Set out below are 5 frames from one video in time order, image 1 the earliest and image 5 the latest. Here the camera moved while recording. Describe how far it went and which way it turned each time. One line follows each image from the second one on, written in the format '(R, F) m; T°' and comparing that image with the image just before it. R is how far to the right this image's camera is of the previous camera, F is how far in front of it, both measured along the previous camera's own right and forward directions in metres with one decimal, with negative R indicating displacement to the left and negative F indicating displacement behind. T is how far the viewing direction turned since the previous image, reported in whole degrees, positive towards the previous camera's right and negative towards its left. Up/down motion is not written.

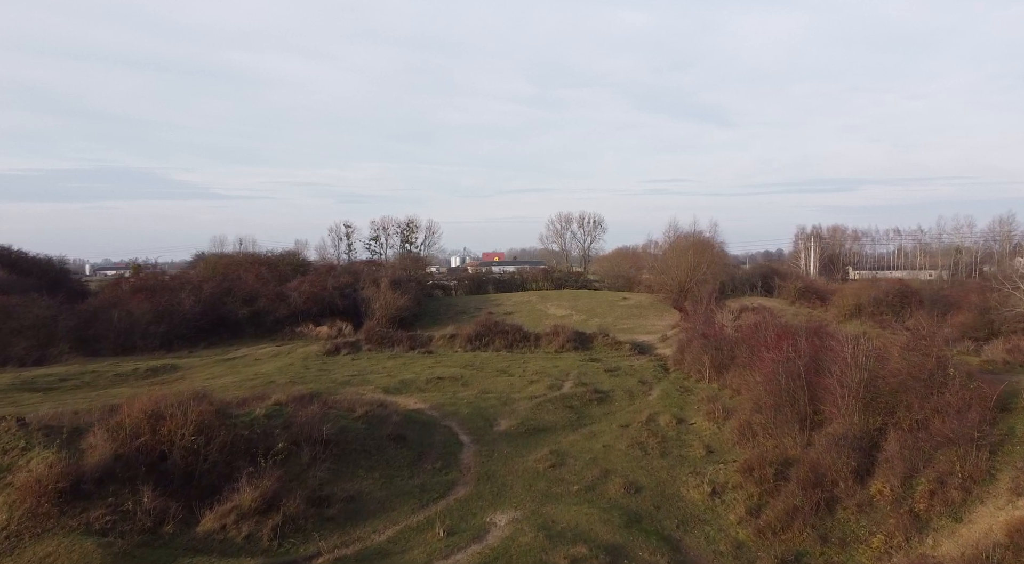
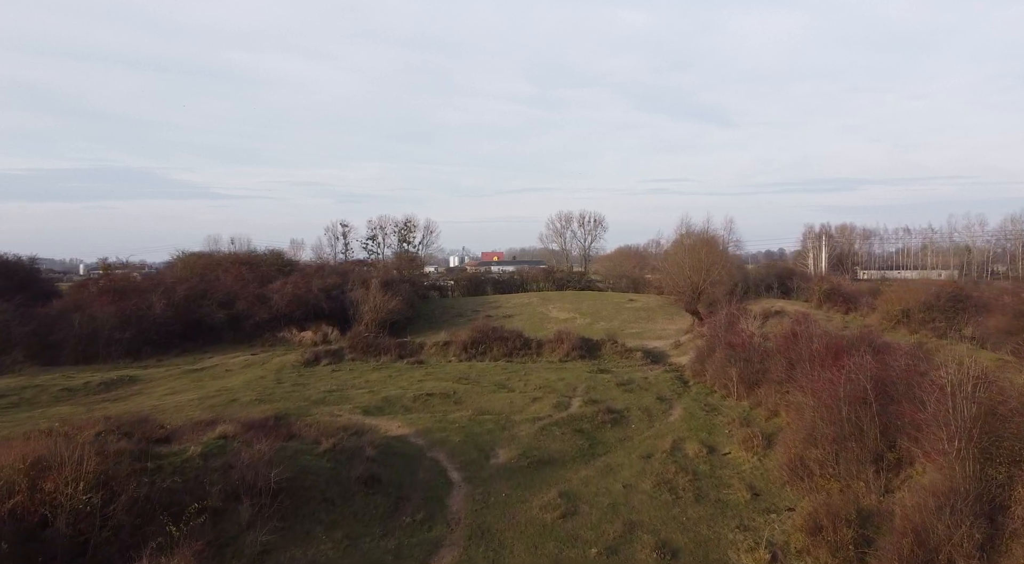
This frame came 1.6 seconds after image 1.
(0.0, +2.7) m; 0°
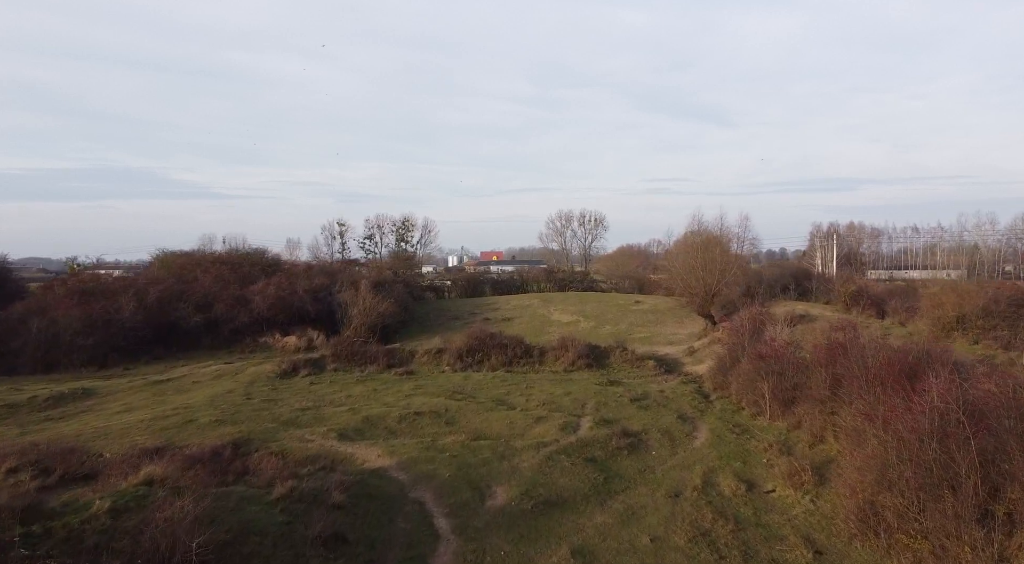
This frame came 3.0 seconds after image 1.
(0.0, +2.4) m; 0°
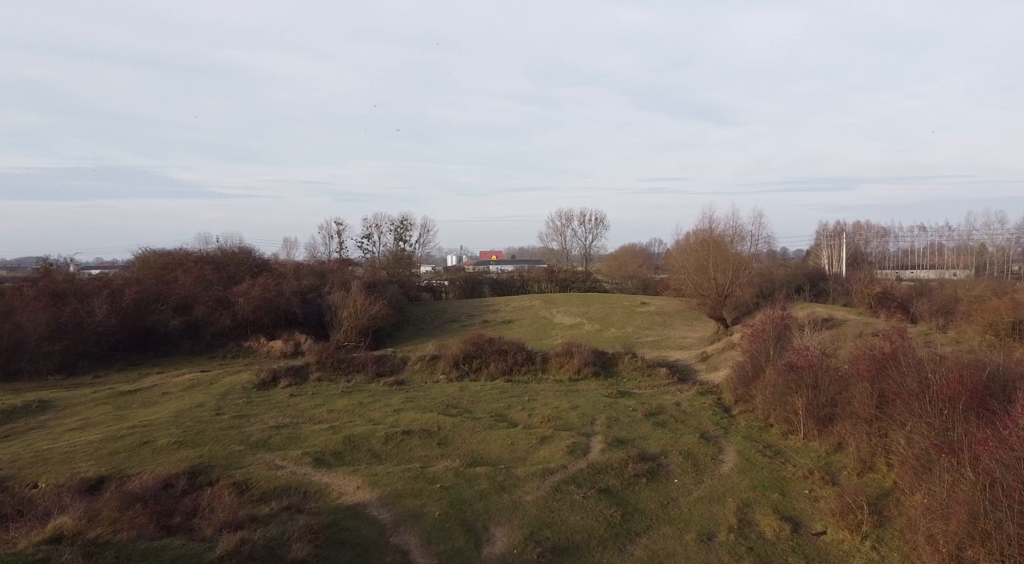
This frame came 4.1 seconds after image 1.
(0.0, +1.9) m; 0°
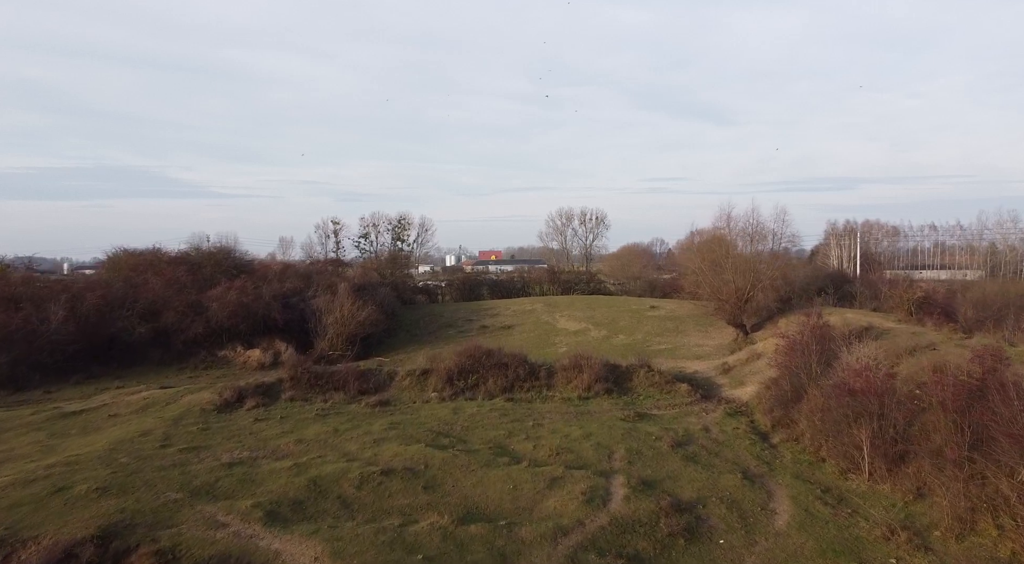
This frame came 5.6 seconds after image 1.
(-0.1, +2.6) m; 0°
